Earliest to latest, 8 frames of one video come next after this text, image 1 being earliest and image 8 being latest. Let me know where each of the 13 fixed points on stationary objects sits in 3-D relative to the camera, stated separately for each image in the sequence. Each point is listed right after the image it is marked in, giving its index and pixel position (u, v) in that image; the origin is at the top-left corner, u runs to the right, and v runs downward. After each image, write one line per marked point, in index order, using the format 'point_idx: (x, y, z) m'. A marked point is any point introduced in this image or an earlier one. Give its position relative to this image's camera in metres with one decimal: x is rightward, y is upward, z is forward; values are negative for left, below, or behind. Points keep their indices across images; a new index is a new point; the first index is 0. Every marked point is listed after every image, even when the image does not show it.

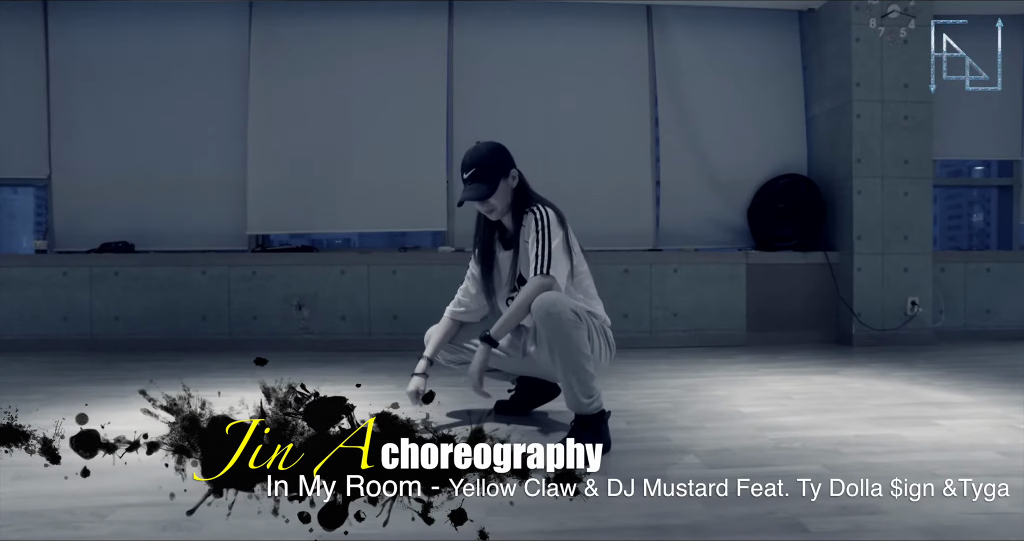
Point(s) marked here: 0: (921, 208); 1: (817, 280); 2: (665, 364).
0: (+2.7, +0.4, +4.0) m
1: (+2.1, -0.1, +4.1) m
2: (+0.9, -0.6, +3.5) m
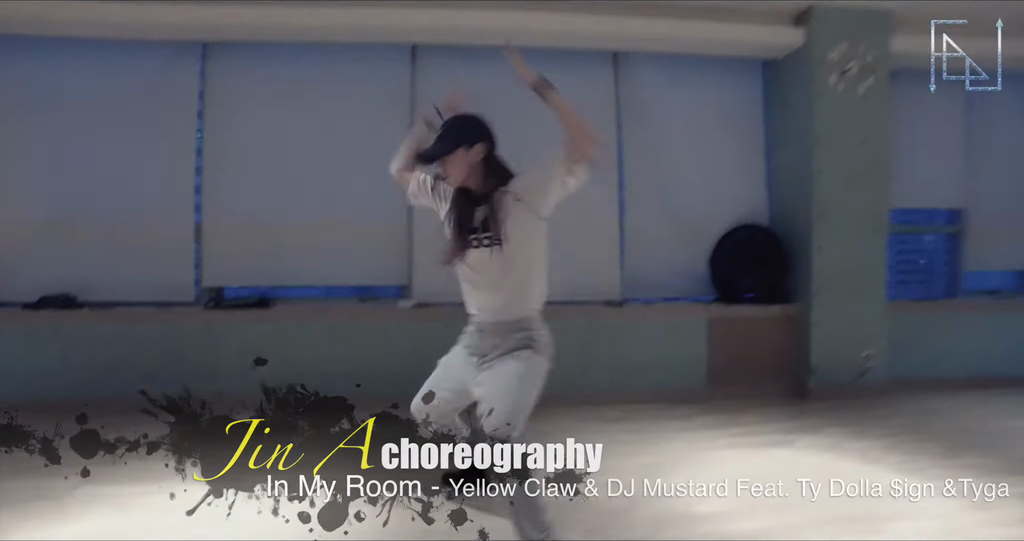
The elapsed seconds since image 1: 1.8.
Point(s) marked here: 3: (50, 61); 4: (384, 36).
0: (+2.4, 0.0, +4.0) m
1: (+1.8, -0.4, +4.0) m
2: (+0.6, -0.8, +3.3) m
3: (-3.0, +1.3, +4.1) m
4: (-0.8, +1.5, +3.9) m
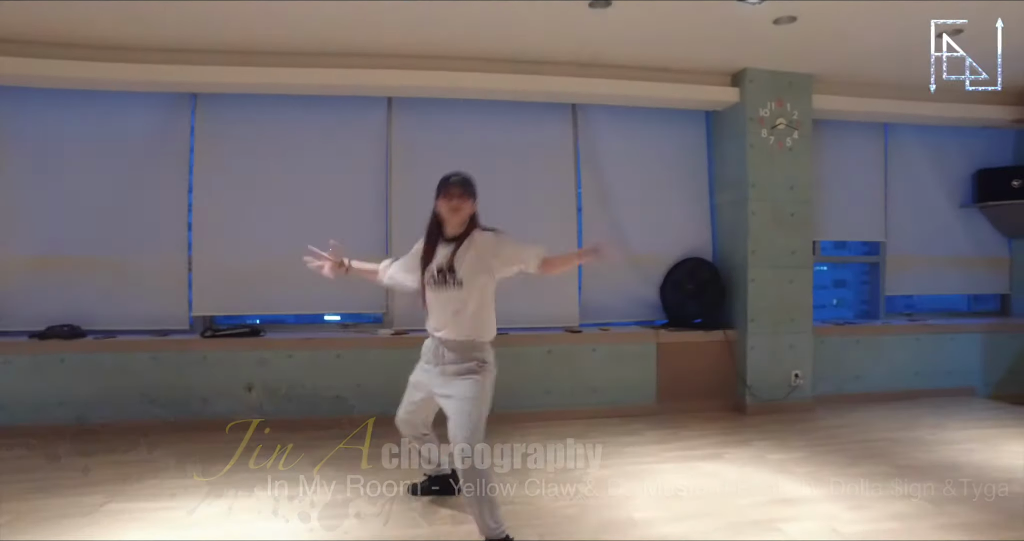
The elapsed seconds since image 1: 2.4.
0: (+2.2, -0.2, +4.5) m
1: (+1.5, -0.6, +4.5) m
2: (+0.4, -1.1, +3.7) m
3: (-3.2, +1.1, +4.4) m
4: (-1.0, +1.3, +4.3) m
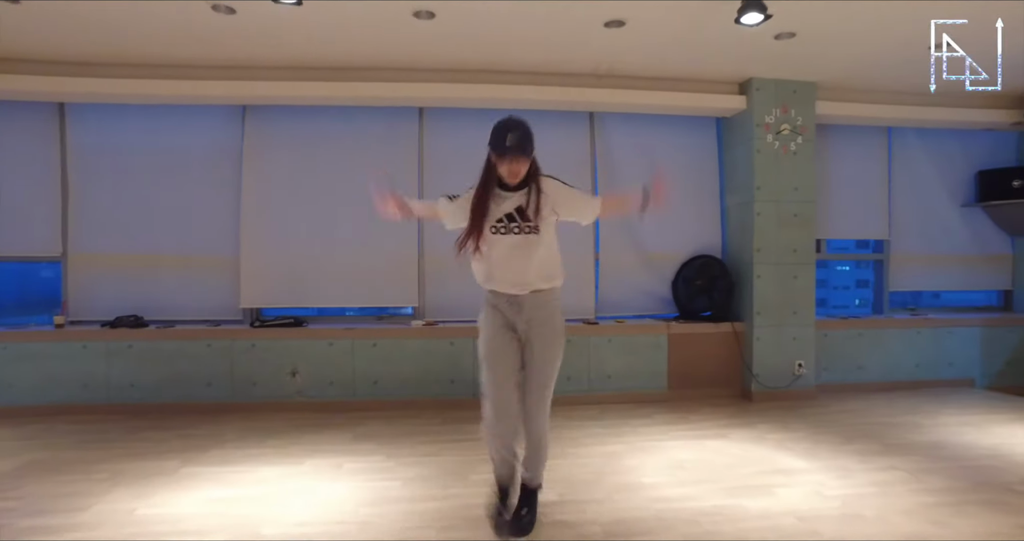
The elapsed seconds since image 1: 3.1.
0: (+2.3, -0.1, +4.8) m
1: (+1.7, -0.6, +4.9) m
2: (+0.6, -1.0, +4.1) m
3: (-3.1, +1.1, +4.9) m
4: (-0.9, +1.3, +4.7) m
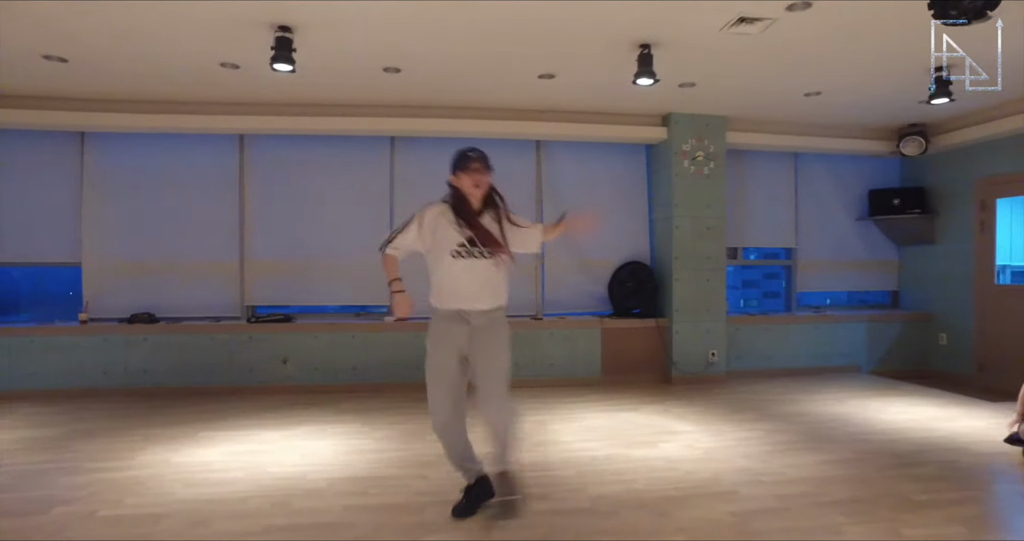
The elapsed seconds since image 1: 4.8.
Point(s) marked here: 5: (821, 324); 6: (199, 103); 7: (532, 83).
0: (+2.0, -0.2, +5.8) m
1: (+1.3, -0.6, +5.8) m
2: (+0.2, -1.1, +5.0) m
3: (-3.4, +1.1, +5.6) m
4: (-1.2, +1.2, +5.5) m
5: (+3.1, -0.5, +6.1) m
6: (-2.7, +1.4, +5.3) m
7: (+0.1, +1.5, +4.8) m
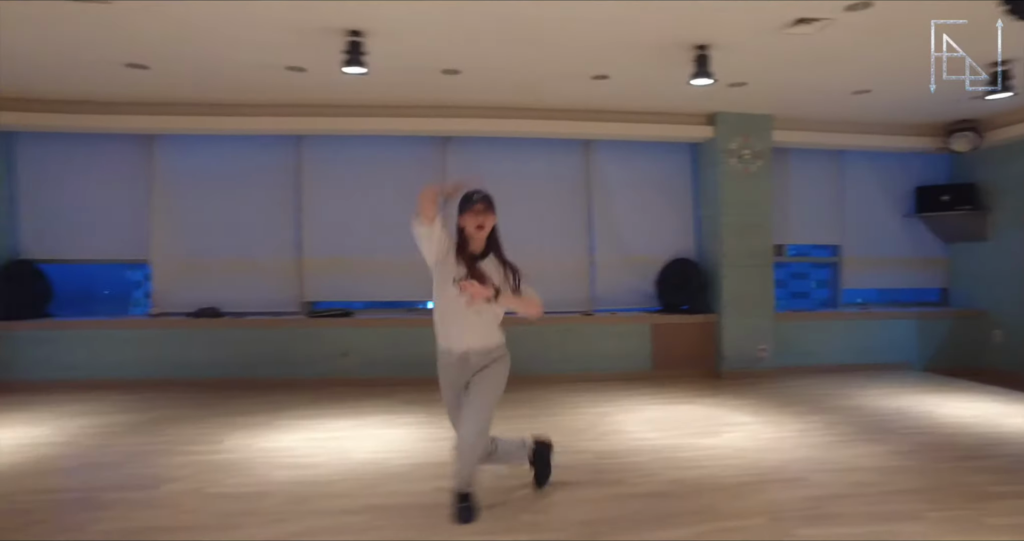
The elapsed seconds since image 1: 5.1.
0: (+2.4, -0.2, +5.8) m
1: (+1.8, -0.6, +5.8) m
2: (+0.6, -1.0, +5.1) m
3: (-3.0, +1.1, +5.9) m
4: (-0.8, +1.3, +5.7) m
5: (+3.6, -0.5, +6.1) m
6: (-2.3, +1.5, +5.5) m
7: (+0.6, +1.5, +5.0) m
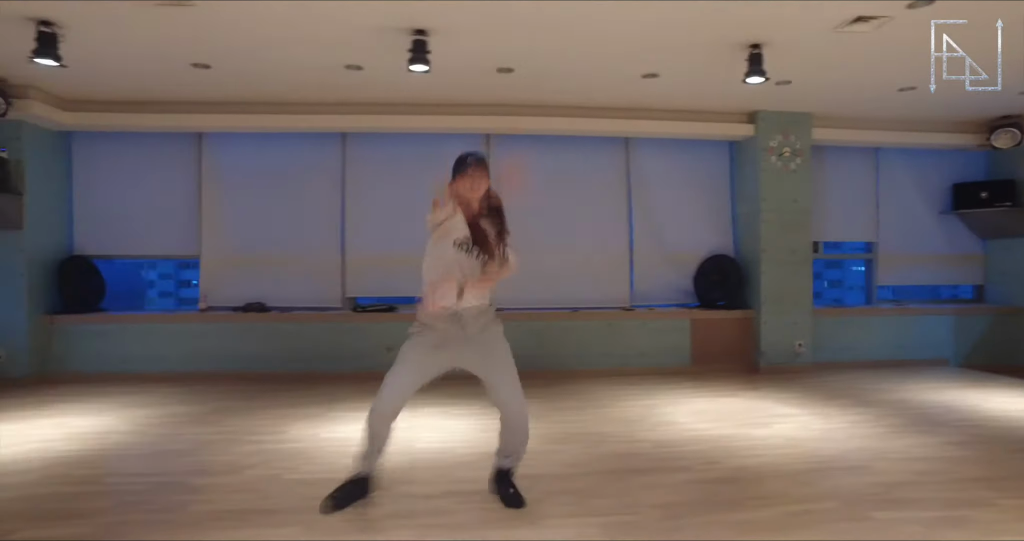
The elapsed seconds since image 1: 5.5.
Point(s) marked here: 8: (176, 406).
0: (+2.8, -0.1, +5.9) m
1: (+2.2, -0.6, +5.9) m
2: (+1.0, -1.0, +5.2) m
3: (-2.6, +1.2, +6.0) m
4: (-0.4, +1.3, +5.8) m
5: (+4.0, -0.5, +6.1) m
6: (-1.9, +1.5, +5.6) m
7: (+1.0, +1.6, +5.0) m
8: (-2.6, -1.0, +4.7) m
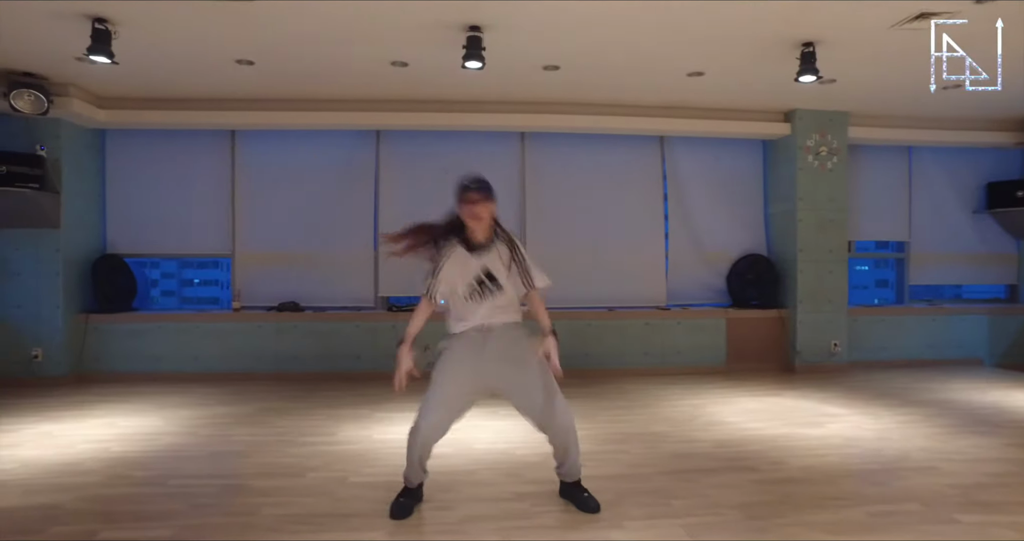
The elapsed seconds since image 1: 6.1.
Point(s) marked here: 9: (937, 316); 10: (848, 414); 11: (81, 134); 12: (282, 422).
0: (+3.2, -0.1, +5.9) m
1: (+2.5, -0.6, +5.9) m
2: (+1.4, -1.0, +5.2) m
3: (-2.2, +1.2, +6.0) m
4: (0.0, +1.3, +5.8) m
5: (+4.3, -0.5, +6.1) m
6: (-1.5, +1.5, +5.6) m
7: (+1.3, +1.6, +5.0) m
8: (-2.3, -1.0, +4.7) m
9: (+4.3, -0.5, +6.1) m
10: (+2.3, -1.0, +4.2) m
11: (-3.9, +1.2, +5.5) m
12: (-1.6, -1.0, +4.2) m
